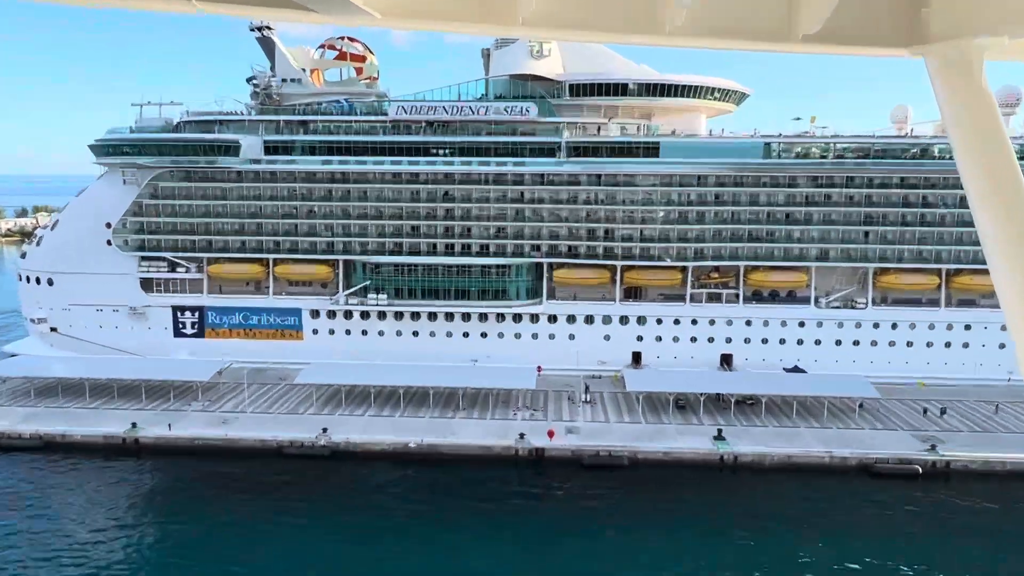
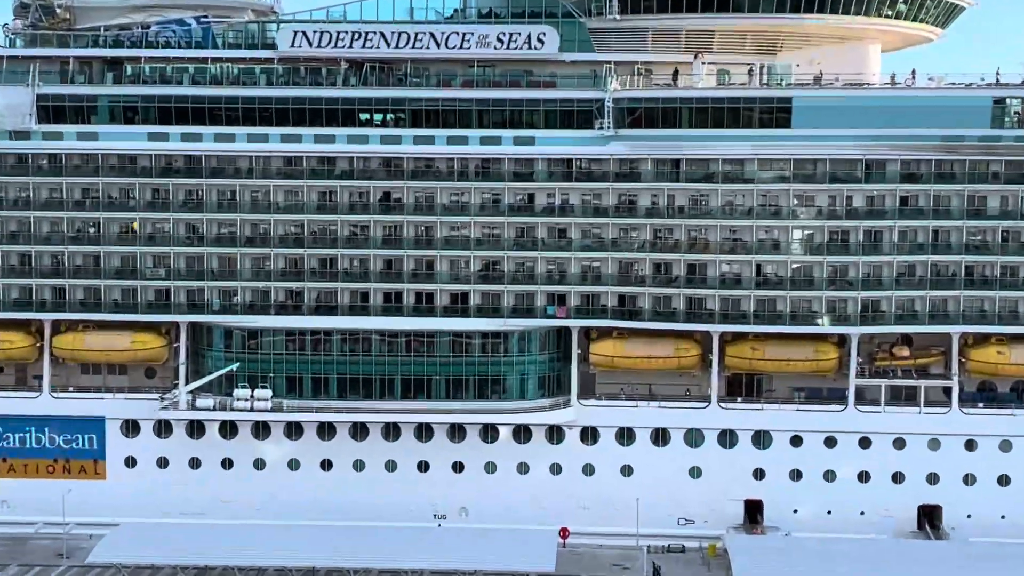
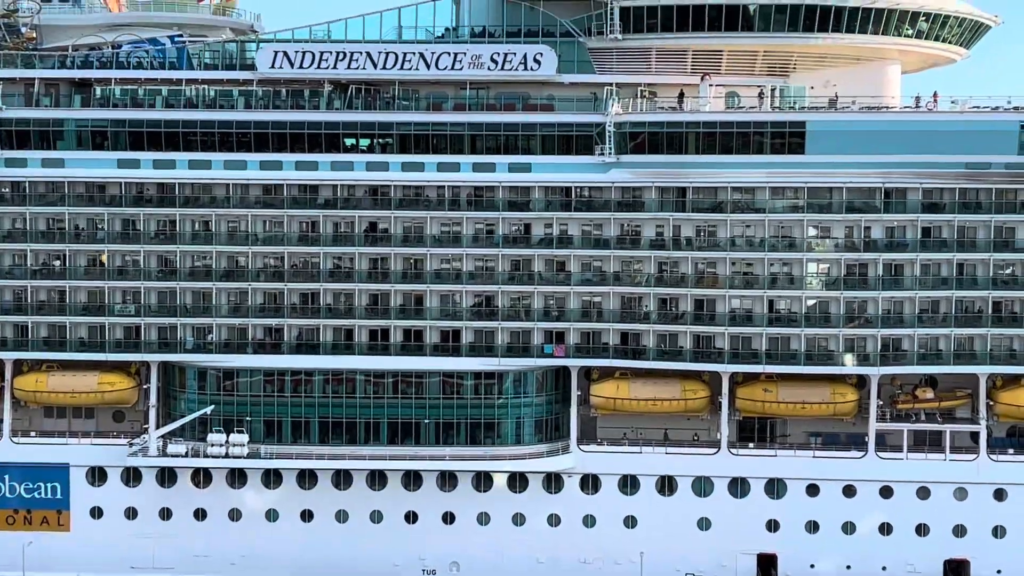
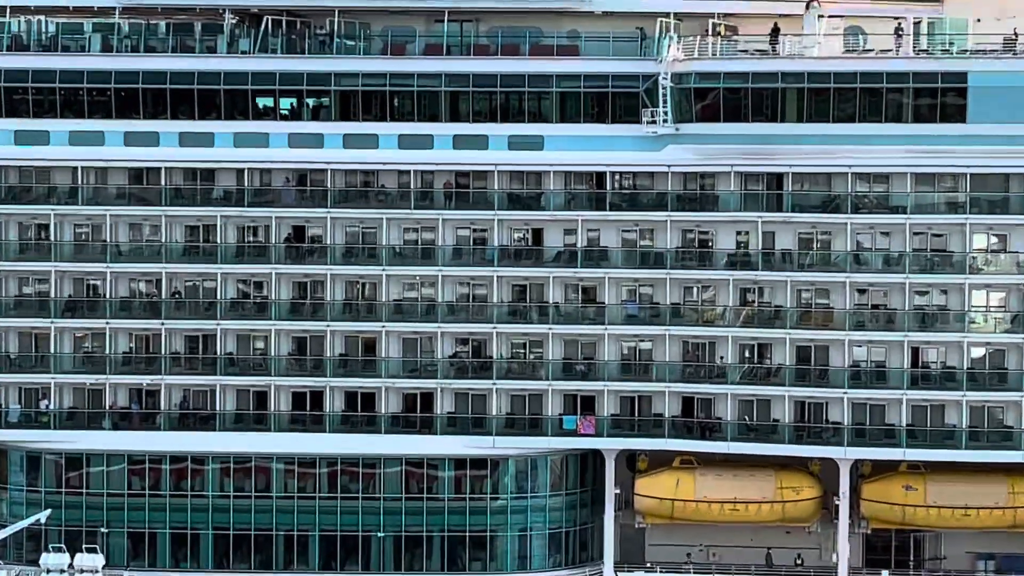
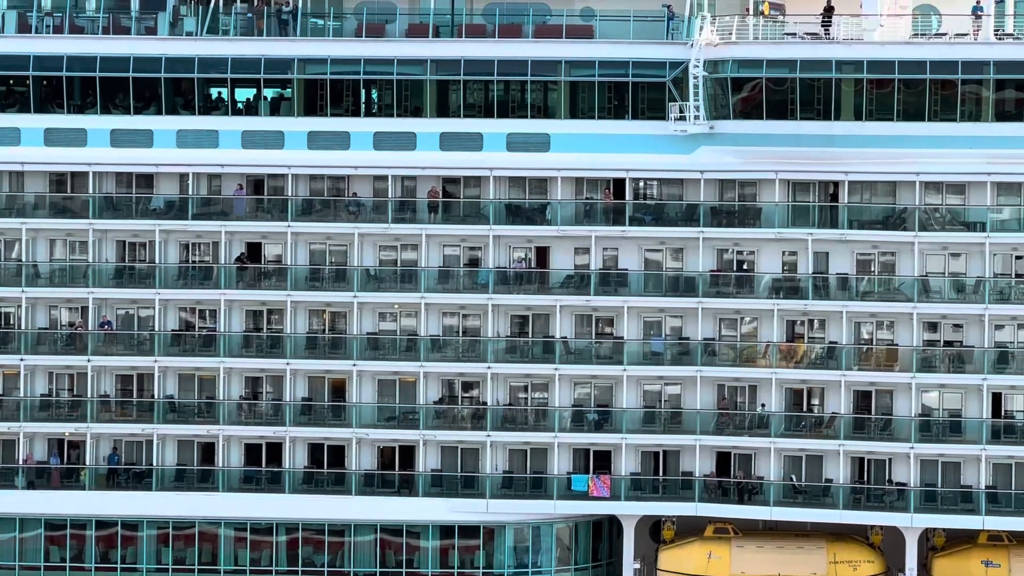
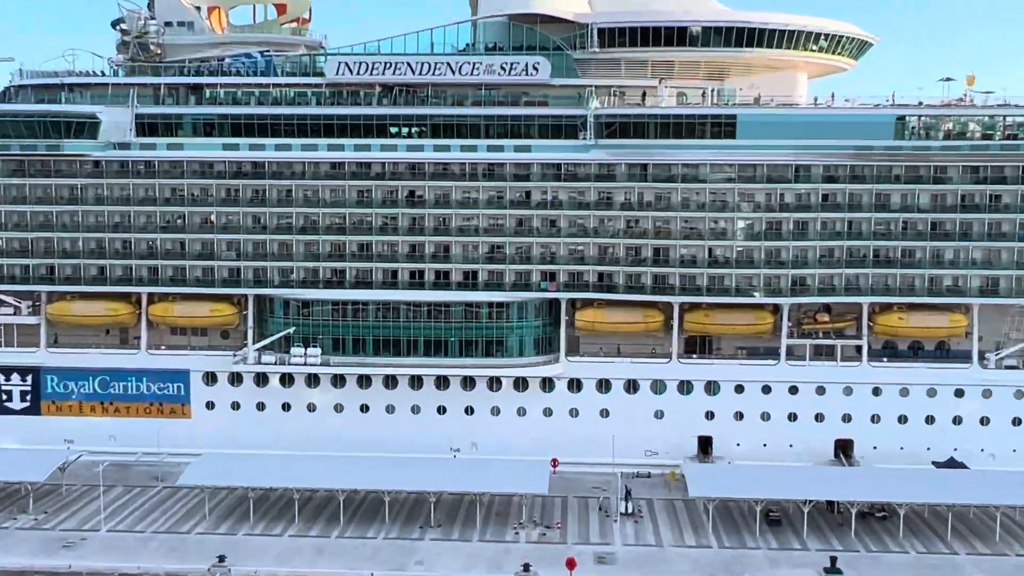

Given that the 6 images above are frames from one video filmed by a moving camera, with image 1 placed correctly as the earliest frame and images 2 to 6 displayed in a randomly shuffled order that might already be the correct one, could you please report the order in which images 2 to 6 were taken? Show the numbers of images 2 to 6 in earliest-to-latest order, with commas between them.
6, 2, 3, 4, 5
